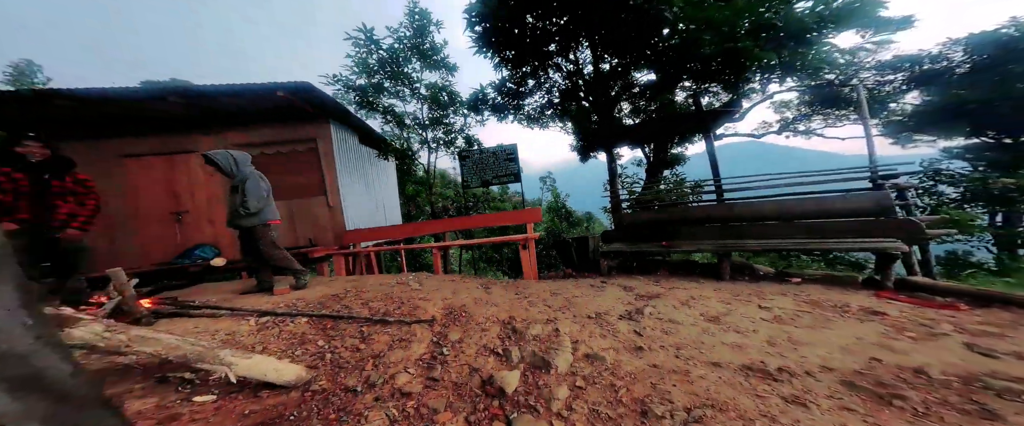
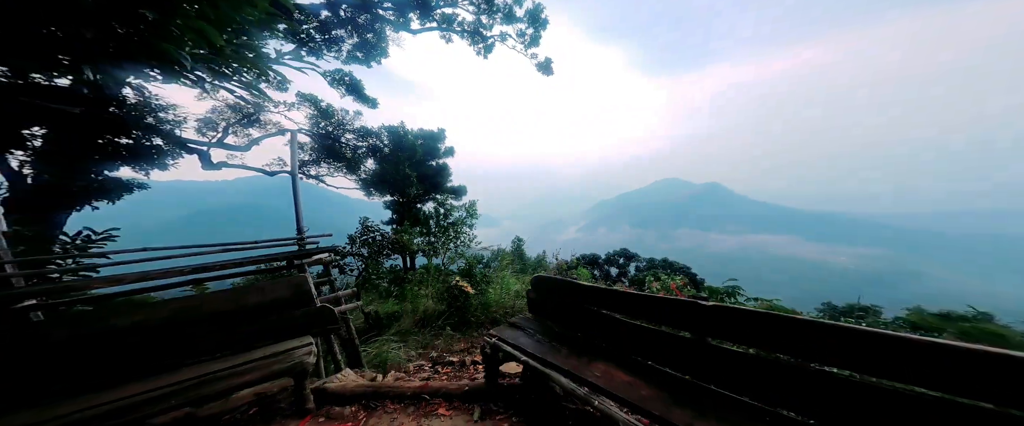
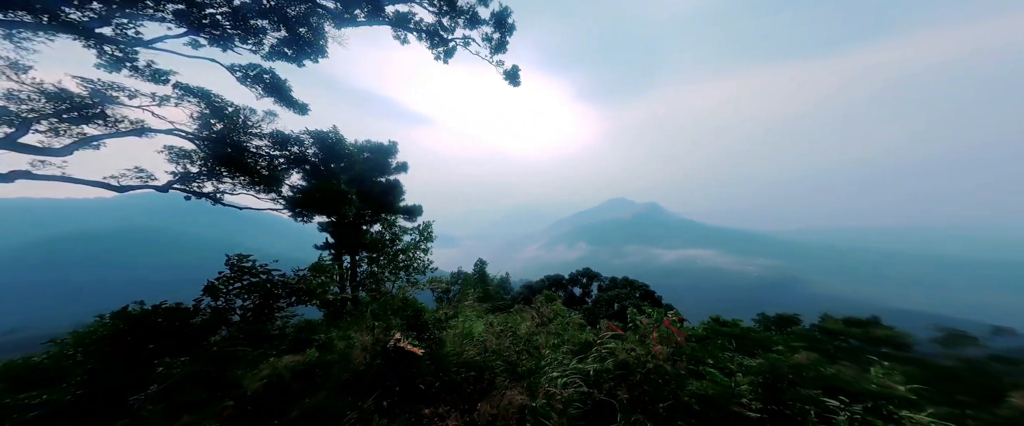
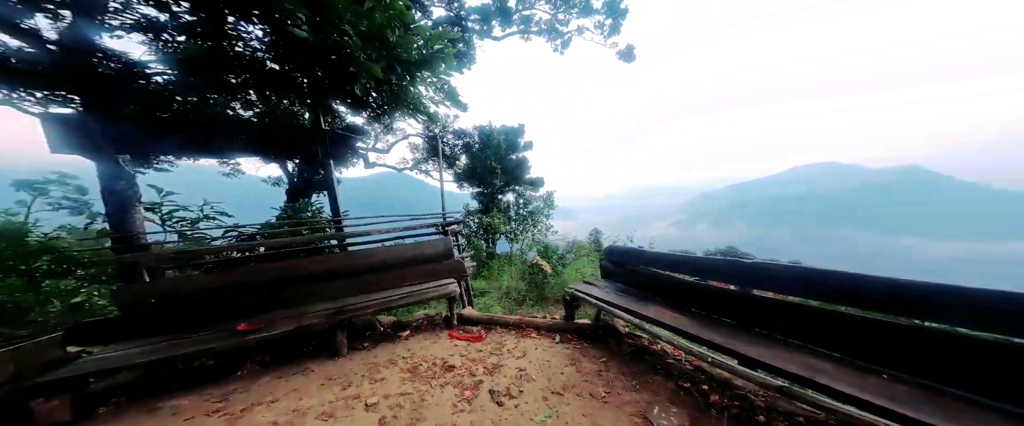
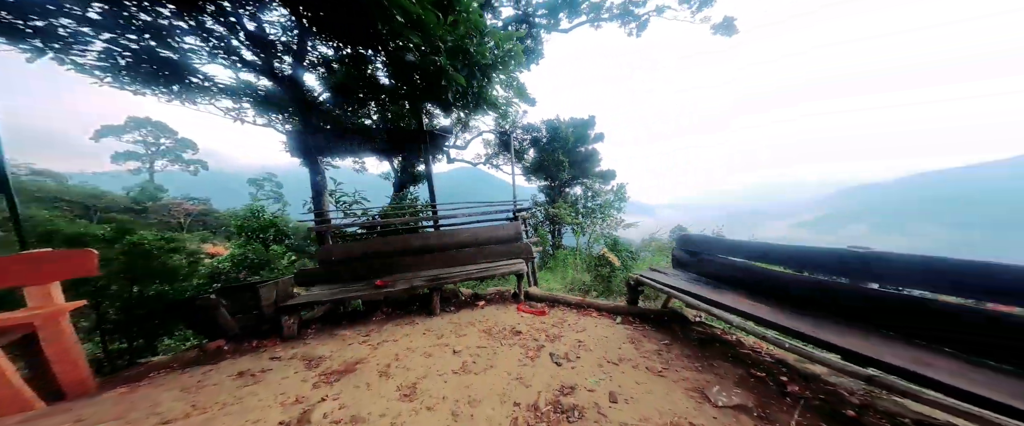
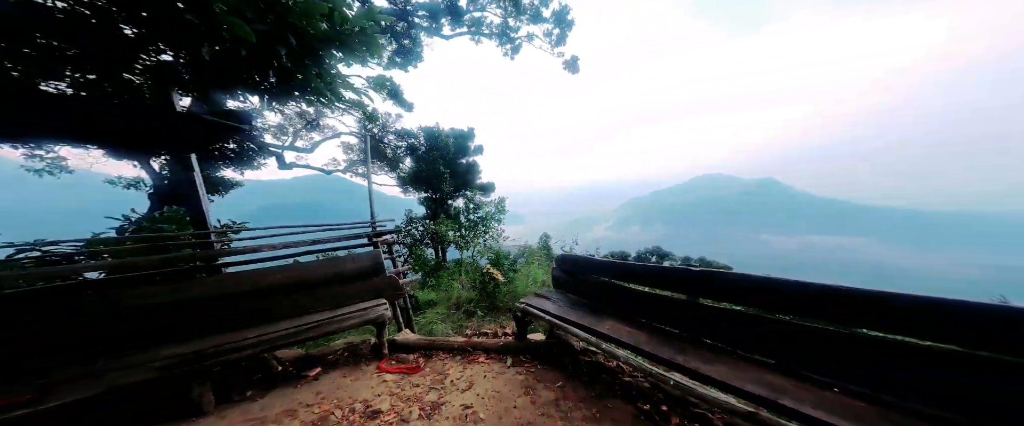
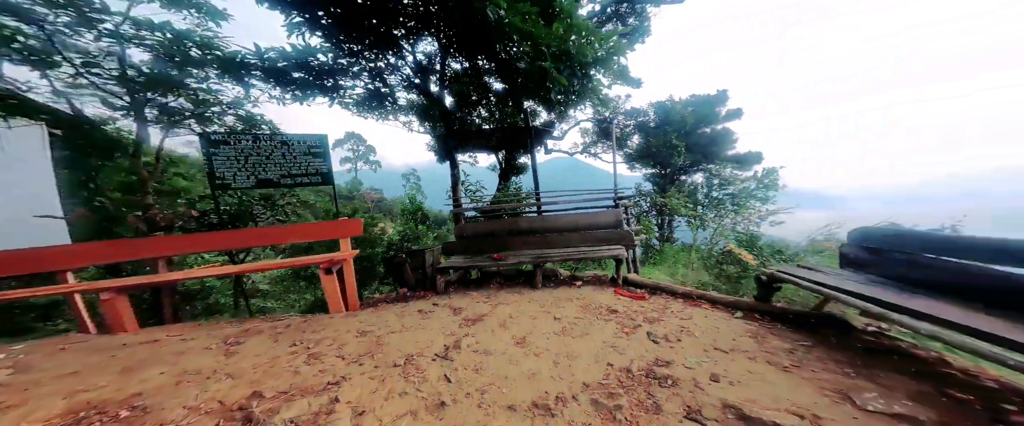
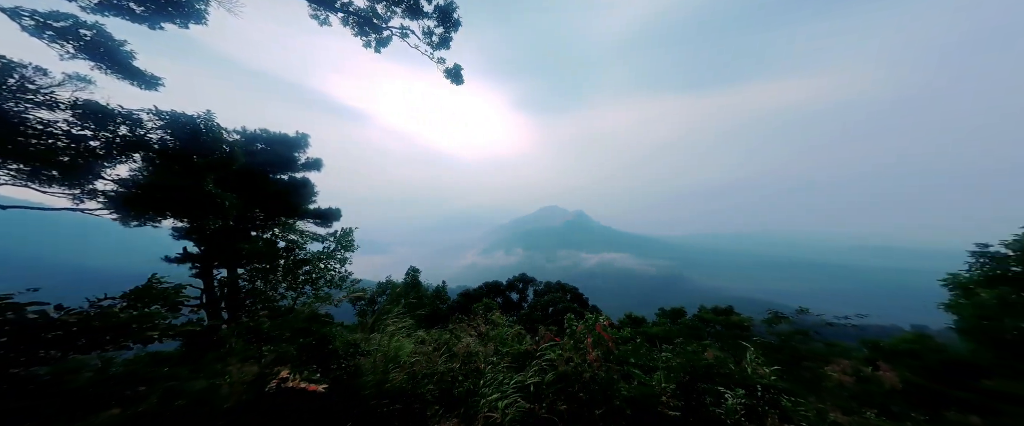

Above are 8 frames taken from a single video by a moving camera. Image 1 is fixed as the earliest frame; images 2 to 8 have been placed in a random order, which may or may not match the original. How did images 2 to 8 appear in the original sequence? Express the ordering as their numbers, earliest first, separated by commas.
7, 5, 4, 6, 2, 3, 8
